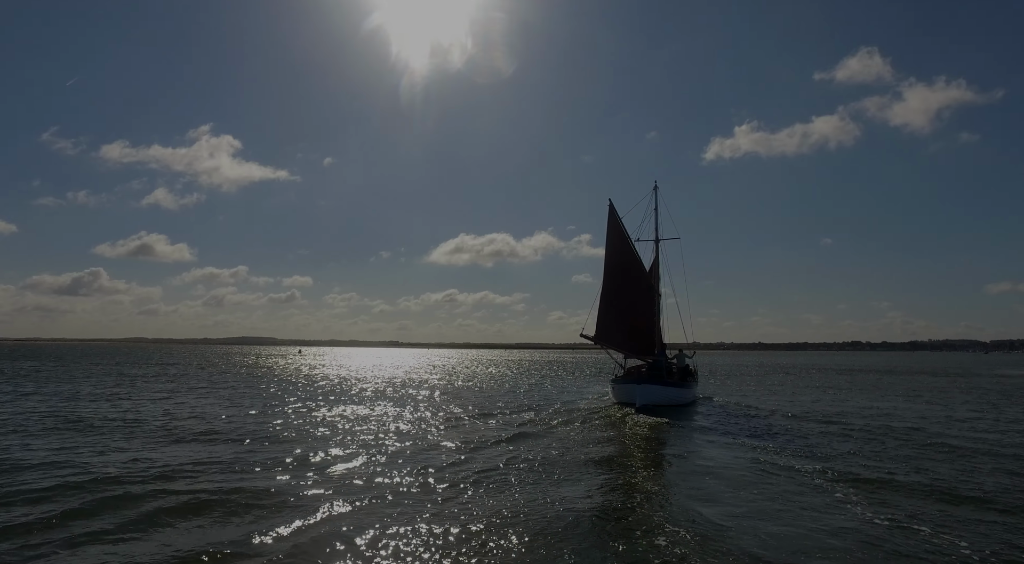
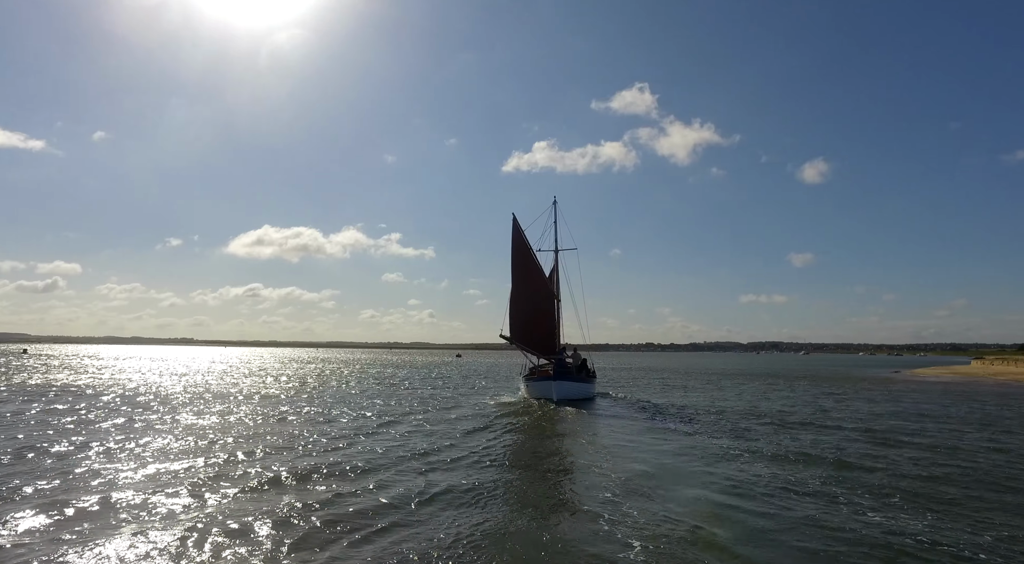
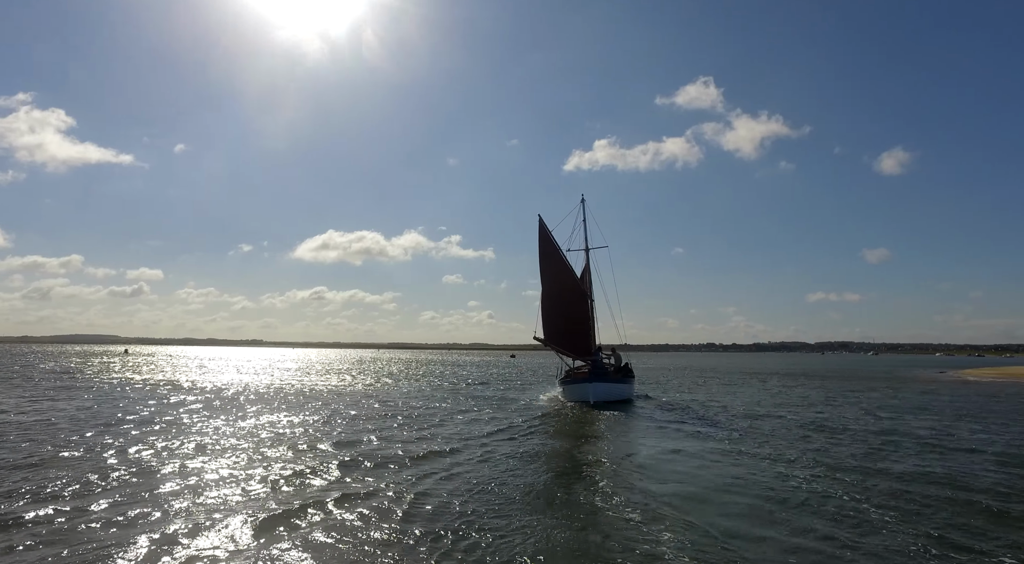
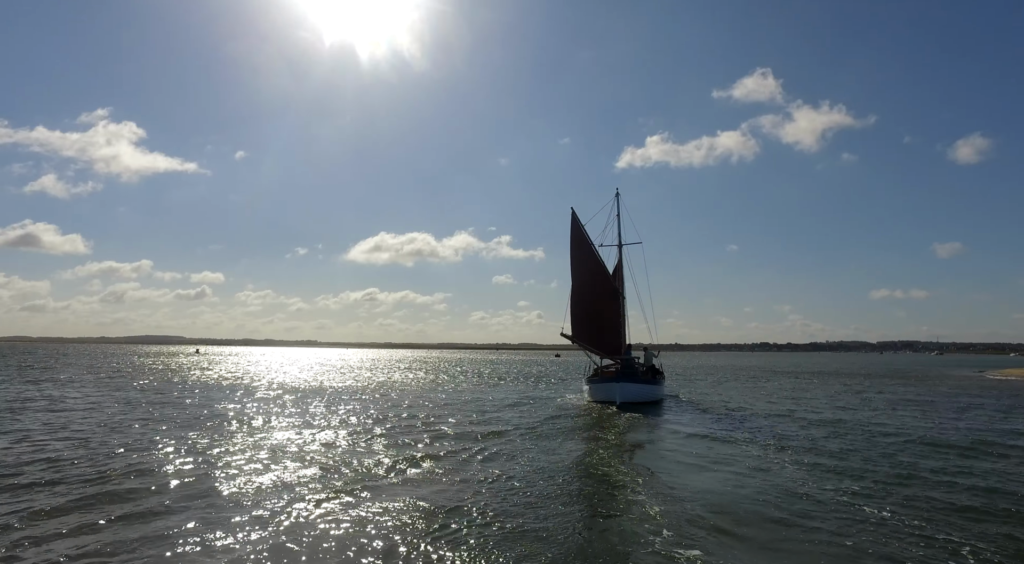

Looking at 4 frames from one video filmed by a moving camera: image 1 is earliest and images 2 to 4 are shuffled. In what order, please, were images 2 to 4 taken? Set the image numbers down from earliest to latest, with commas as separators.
4, 3, 2
